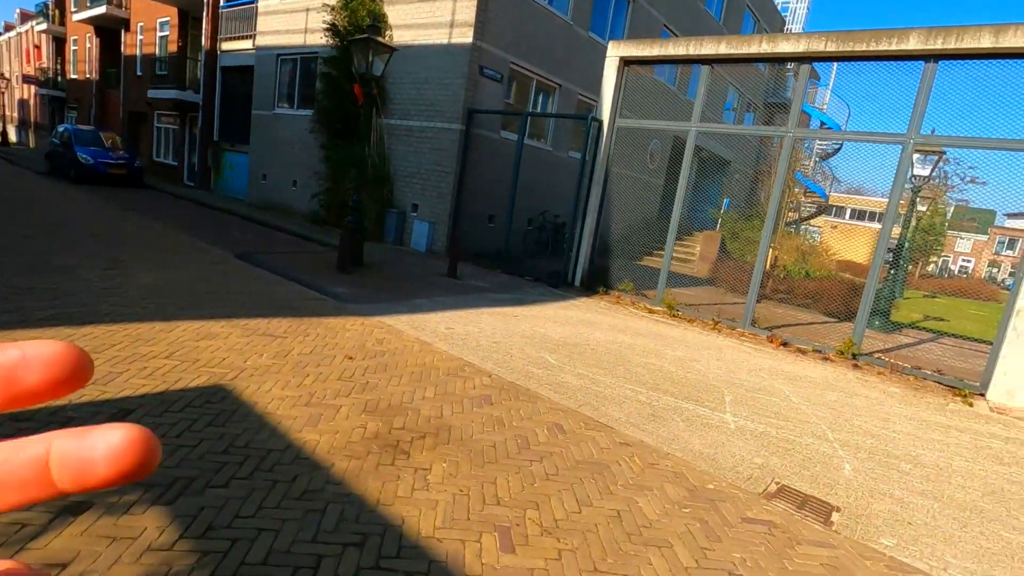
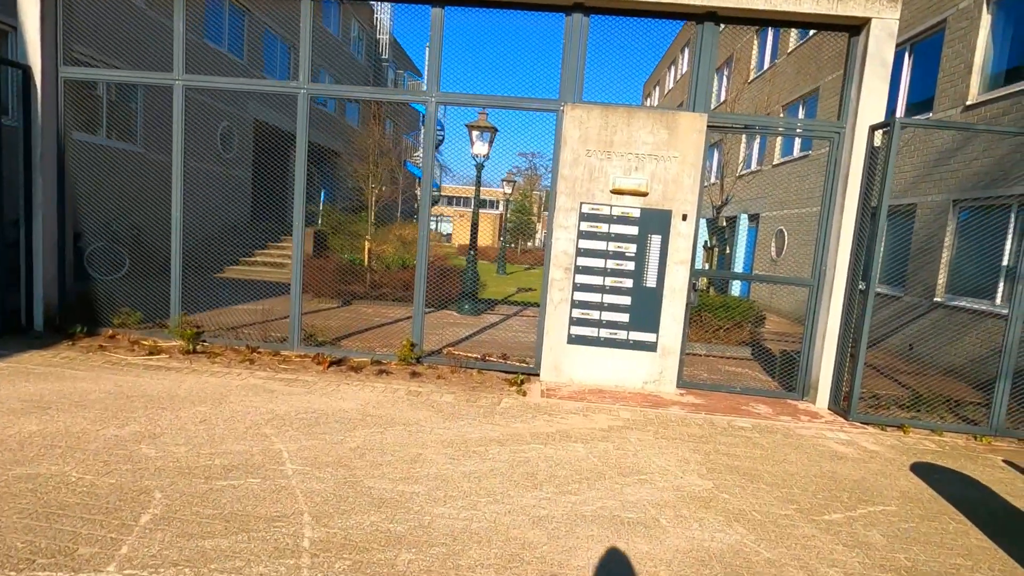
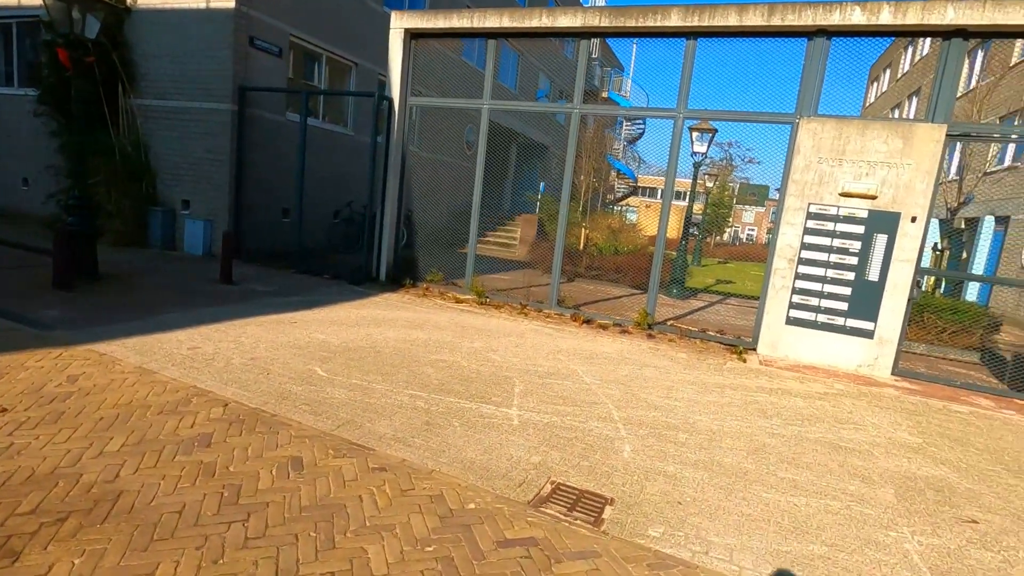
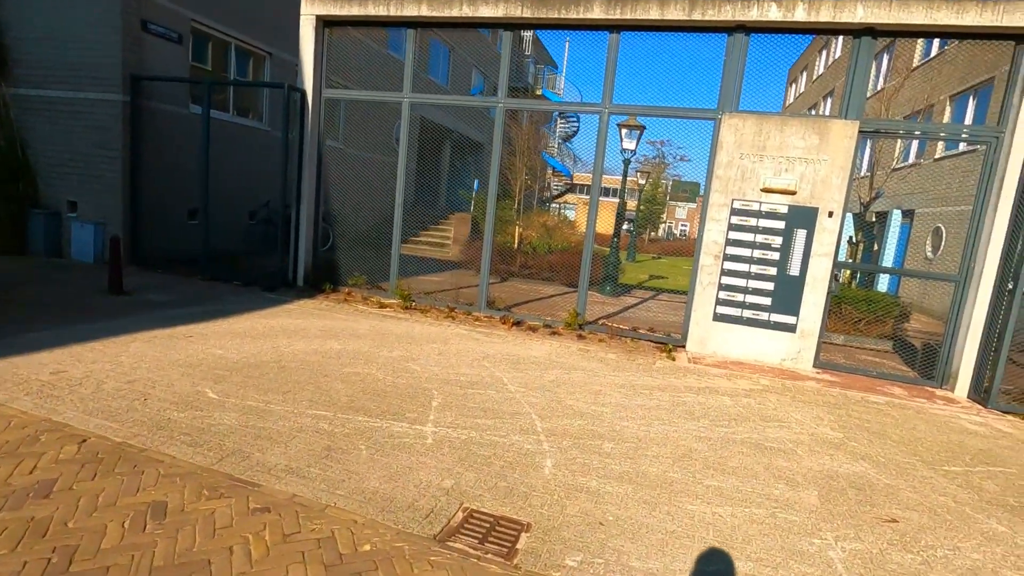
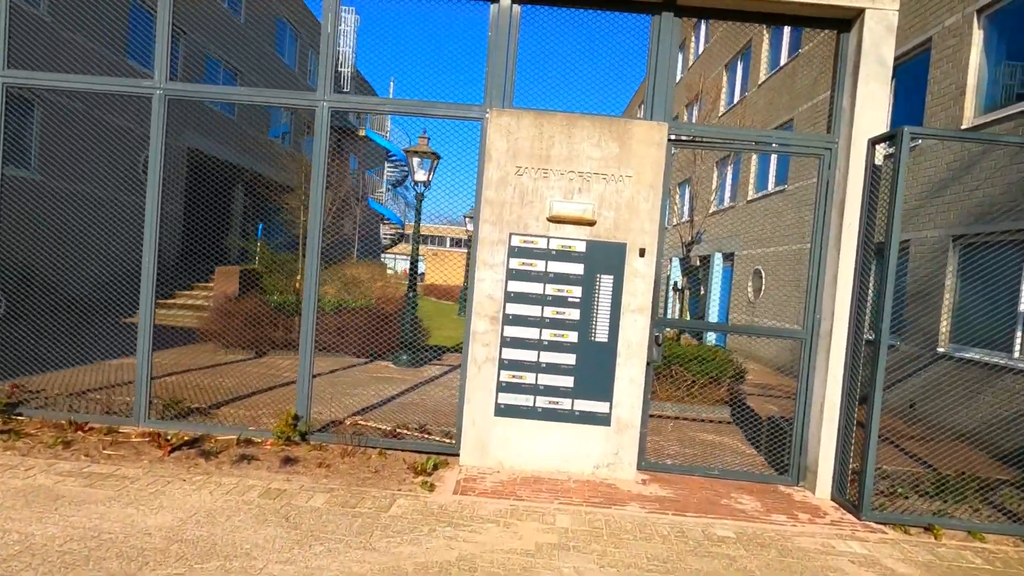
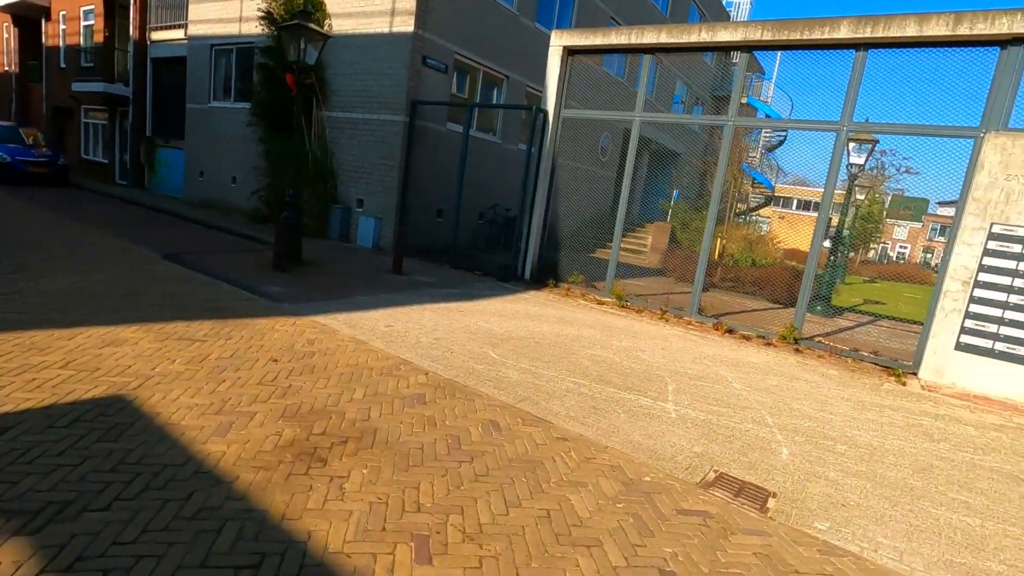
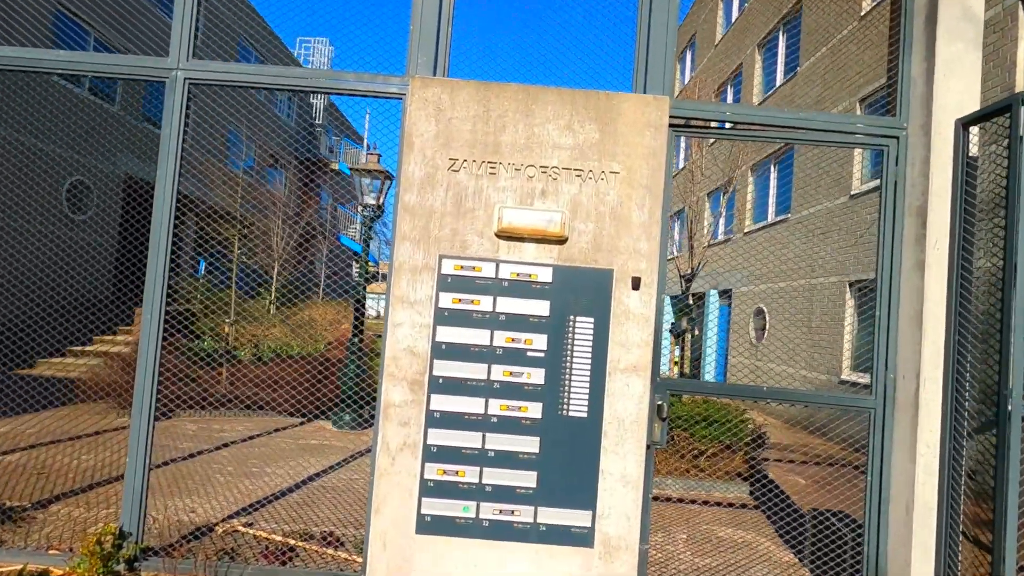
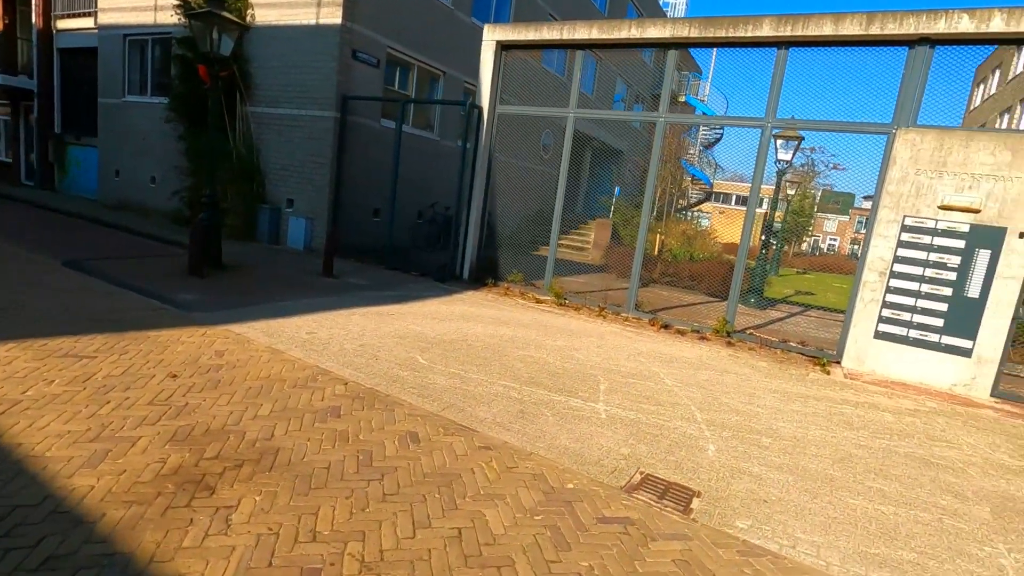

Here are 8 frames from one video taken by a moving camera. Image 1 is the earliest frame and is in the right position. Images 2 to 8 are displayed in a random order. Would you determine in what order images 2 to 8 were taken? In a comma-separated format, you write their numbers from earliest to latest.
6, 8, 3, 4, 2, 5, 7
